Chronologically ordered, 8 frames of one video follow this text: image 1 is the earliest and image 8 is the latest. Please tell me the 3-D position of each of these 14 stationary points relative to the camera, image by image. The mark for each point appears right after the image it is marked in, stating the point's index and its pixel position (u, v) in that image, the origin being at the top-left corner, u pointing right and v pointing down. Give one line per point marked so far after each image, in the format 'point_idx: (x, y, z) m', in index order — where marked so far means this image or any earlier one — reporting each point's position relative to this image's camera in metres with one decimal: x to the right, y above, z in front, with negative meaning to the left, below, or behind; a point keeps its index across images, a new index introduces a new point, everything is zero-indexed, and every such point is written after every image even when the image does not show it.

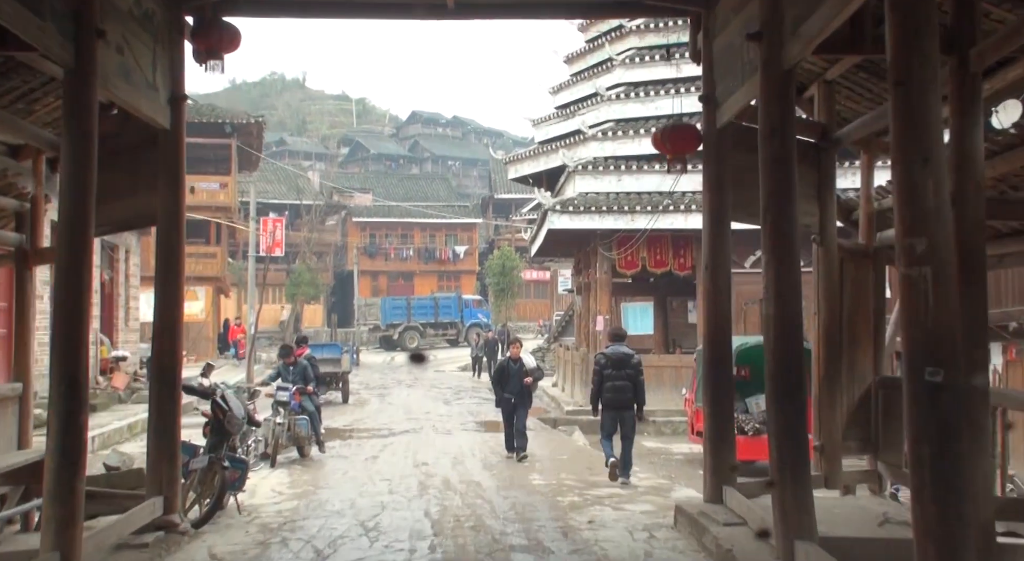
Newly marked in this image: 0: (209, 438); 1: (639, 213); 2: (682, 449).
0: (-2.6, -1.4, +7.9) m
1: (+2.5, +1.4, +18.4) m
2: (+3.1, -3.0, +16.7) m
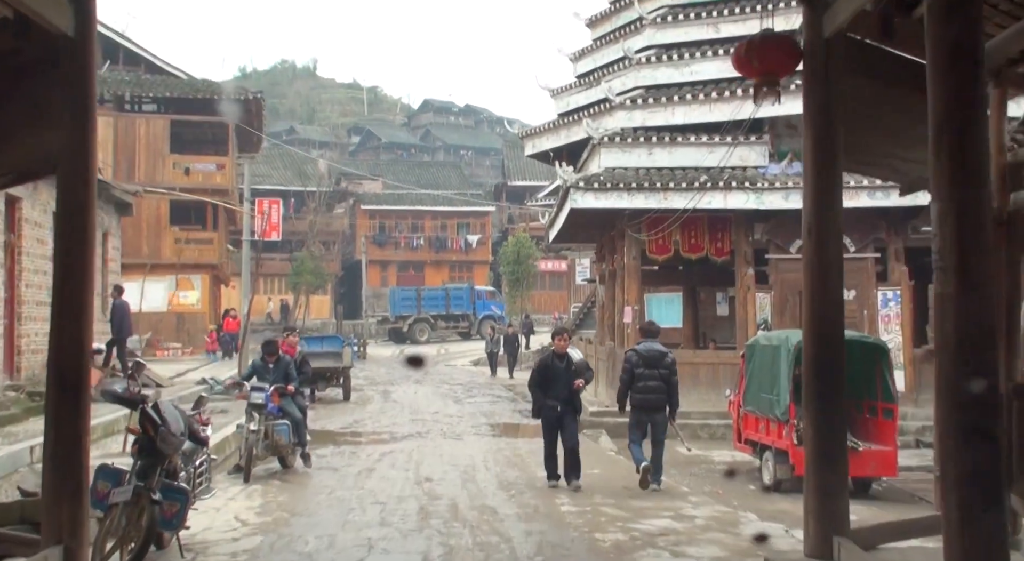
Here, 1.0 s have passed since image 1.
0: (-2.4, -1.2, +5.9) m
1: (+2.8, +1.6, +16.4) m
2: (+3.4, -2.8, +14.7) m
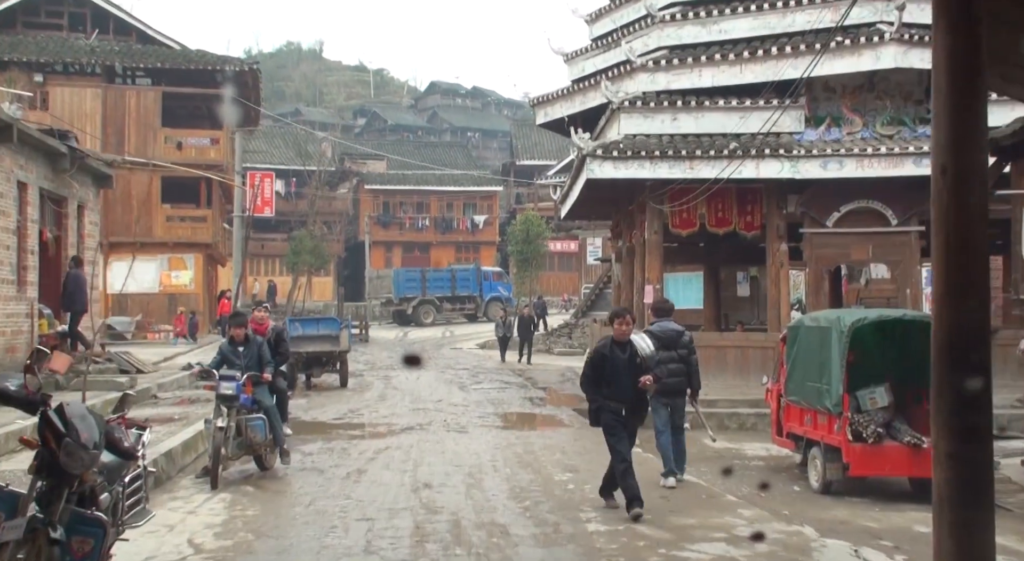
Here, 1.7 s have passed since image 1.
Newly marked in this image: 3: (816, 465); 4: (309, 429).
0: (-2.3, -1.0, +4.5) m
1: (+3.0, +2.0, +14.9) m
2: (+3.5, -2.4, +13.3) m
3: (+3.4, -2.1, +10.4) m
4: (-2.8, -2.1, +13.0) m
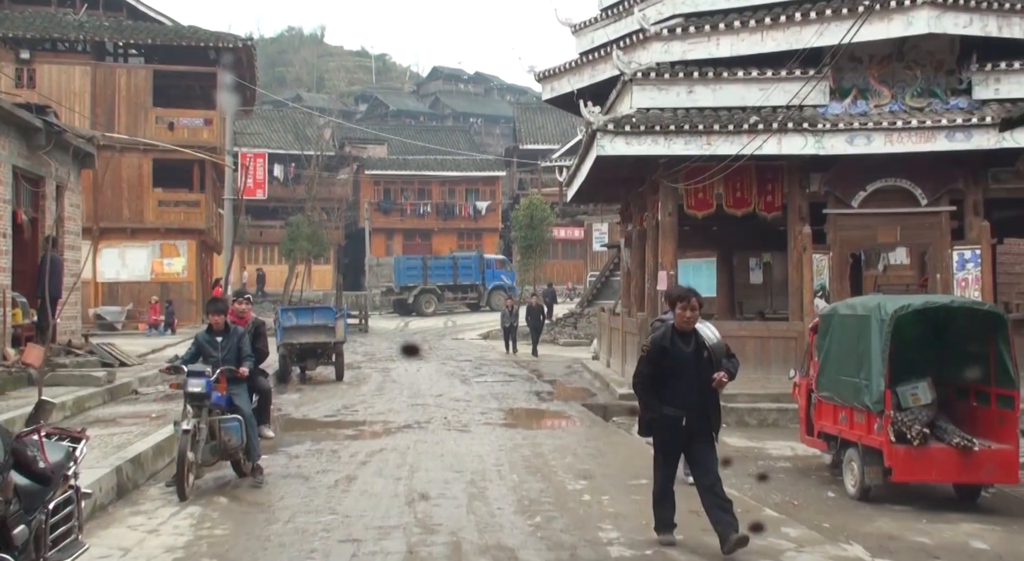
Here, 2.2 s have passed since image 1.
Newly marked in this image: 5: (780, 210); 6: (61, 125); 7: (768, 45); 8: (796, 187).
0: (-2.3, -0.9, +3.6) m
1: (+3.1, +2.2, +13.9) m
2: (+3.6, -2.3, +12.3) m
3: (+3.5, -1.9, +9.5) m
4: (-2.8, -1.9, +12.0) m
5: (+4.3, +1.1, +15.0) m
6: (-7.5, +2.6, +15.4) m
7: (+4.0, +3.7, +14.6) m
8: (+4.6, +1.5, +14.8) m
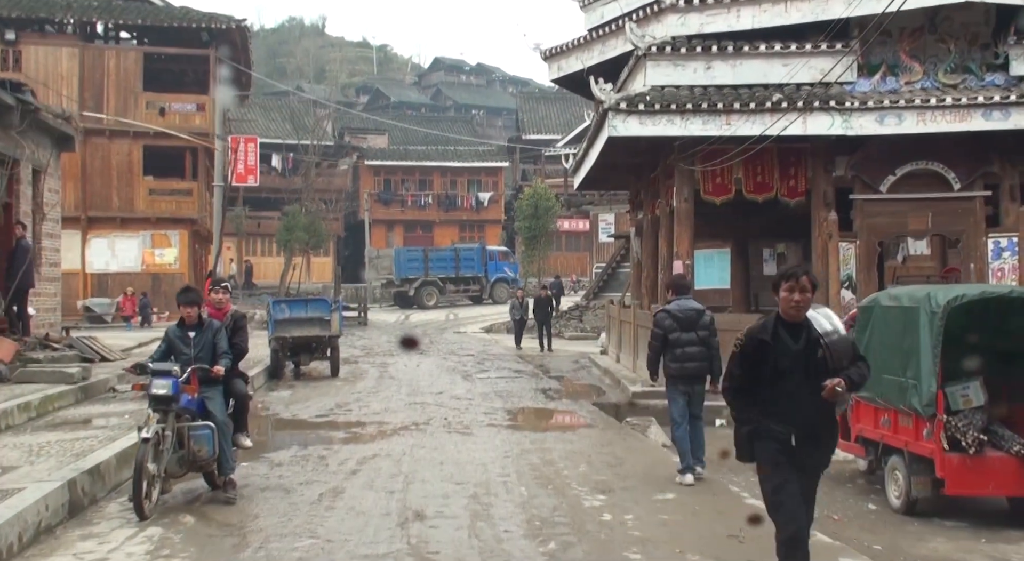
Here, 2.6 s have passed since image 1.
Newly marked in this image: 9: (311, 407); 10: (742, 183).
0: (-2.2, -0.8, +2.6) m
1: (+3.2, +2.4, +12.9) m
2: (+3.7, -2.1, +11.4) m
3: (+3.6, -1.8, +8.5) m
4: (-2.7, -1.8, +11.1) m
5: (+4.4, +1.3, +14.0) m
6: (-7.4, +2.7, +14.4) m
7: (+4.1, +3.8, +13.6) m
8: (+4.6, +1.7, +13.9) m
9: (-2.8, -1.7, +12.7) m
10: (+3.5, +1.5, +14.0) m
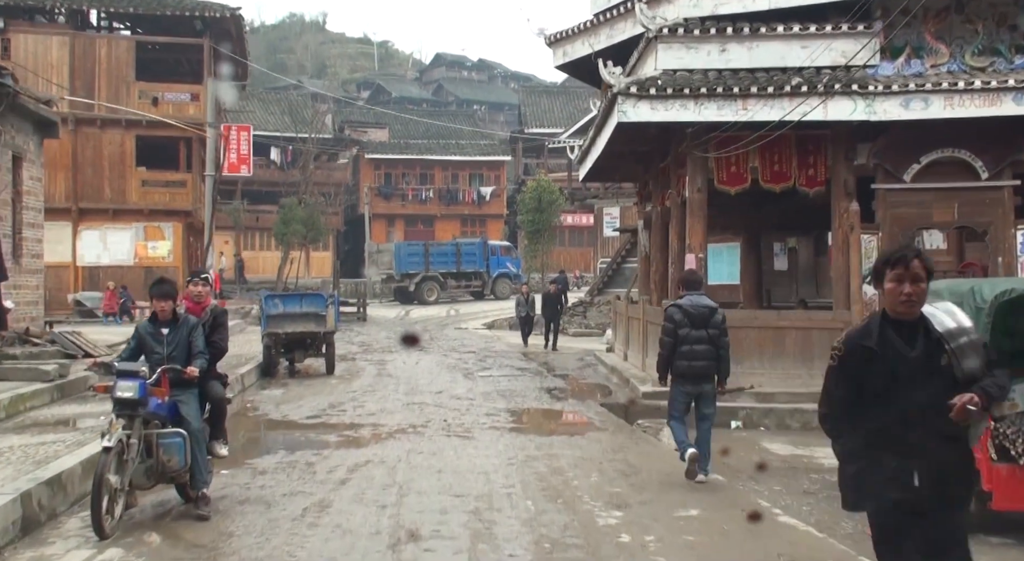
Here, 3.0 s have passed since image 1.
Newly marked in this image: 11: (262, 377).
0: (-2.2, -0.8, +1.9) m
1: (+3.2, +2.4, +12.2) m
2: (+3.7, -2.1, +10.7) m
3: (+3.6, -1.8, +7.8) m
4: (-2.7, -1.7, +10.4) m
5: (+4.5, +1.4, +13.3) m
6: (-7.4, +2.9, +13.7) m
7: (+4.2, +3.9, +12.9) m
8: (+4.7, +1.7, +13.1) m
9: (-2.7, -1.6, +12.0) m
10: (+3.6, +1.6, +13.3) m
11: (-4.4, -1.7, +16.3) m
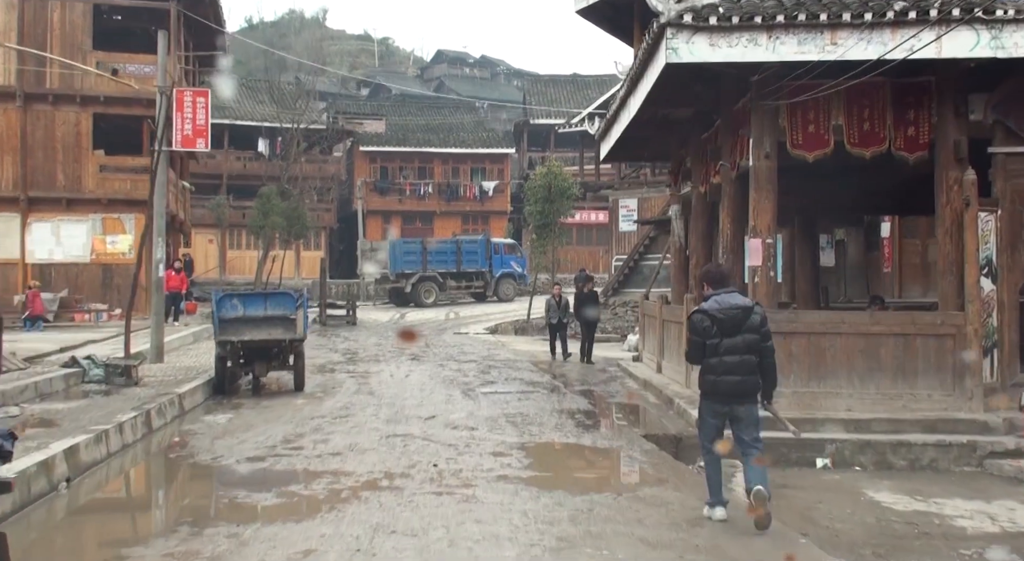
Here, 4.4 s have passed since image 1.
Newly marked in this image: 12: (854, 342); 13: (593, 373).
0: (-2.1, -0.7, -1.1) m
1: (+3.4, +2.5, +9.2) m
2: (+3.8, -2.0, +7.7) m
3: (+3.7, -1.7, +4.8) m
4: (-2.5, -1.6, +7.4) m
5: (+4.6, +1.5, +10.3) m
6: (-7.2, +2.9, +10.7) m
7: (+4.3, +4.0, +9.9) m
8: (+4.8, +1.8, +10.2) m
9: (-2.6, -1.6, +9.0) m
10: (+3.7, +1.6, +10.3) m
11: (-4.2, -1.6, +13.3) m
12: (+3.7, -0.7, +10.0) m
13: (+1.3, -1.5, +15.2) m
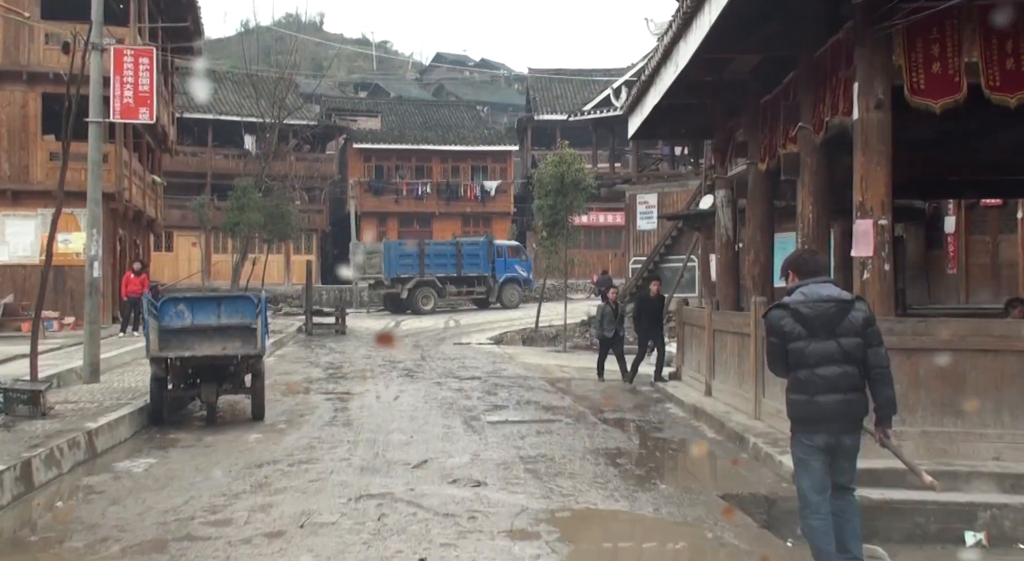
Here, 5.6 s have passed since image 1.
0: (-1.9, -0.6, -3.8) m
1: (+3.5, +2.6, +6.5) m
2: (+4.0, -1.9, +4.9) m
3: (+3.9, -1.6, +2.1) m
4: (-2.4, -1.6, +4.7) m
5: (+4.8, +1.5, +7.6) m
6: (-7.1, +2.9, +8.0) m
7: (+4.5, +4.0, +7.2) m
8: (+5.0, +1.8, +7.4) m
9: (-2.4, -1.5, +6.2) m
10: (+3.9, +1.7, +7.6) m
11: (-4.1, -1.6, +10.5) m
12: (+3.9, -0.6, +7.3) m
13: (+1.5, -1.5, +12.5) m
